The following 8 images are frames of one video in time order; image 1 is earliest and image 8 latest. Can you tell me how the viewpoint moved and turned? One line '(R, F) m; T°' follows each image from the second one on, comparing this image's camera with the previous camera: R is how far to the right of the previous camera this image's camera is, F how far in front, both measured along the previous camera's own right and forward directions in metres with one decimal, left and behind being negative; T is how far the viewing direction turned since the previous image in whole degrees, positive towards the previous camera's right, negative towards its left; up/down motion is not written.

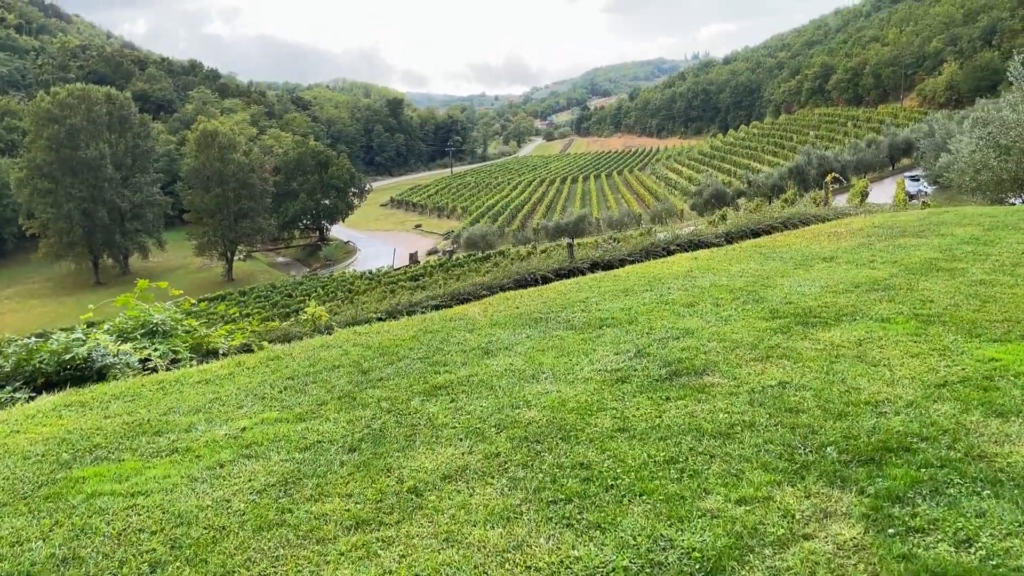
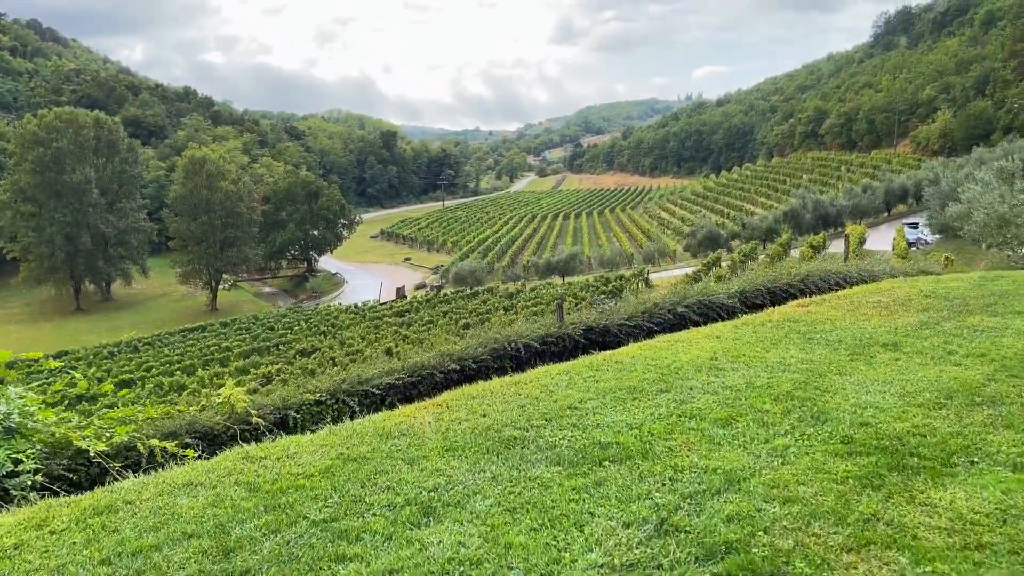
(+0.1, +1.8) m; +1°
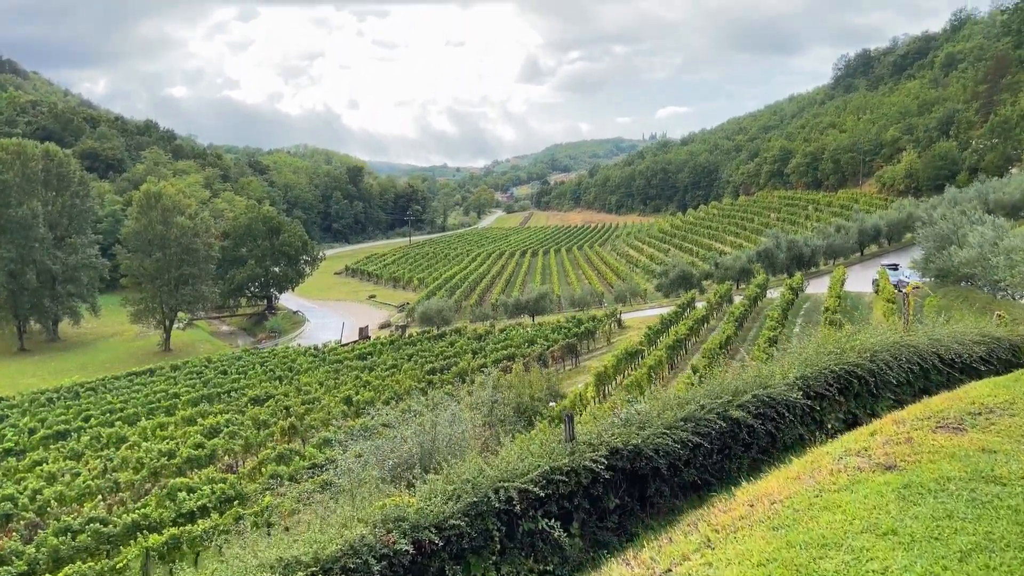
(-0.1, +3.3) m; +2°
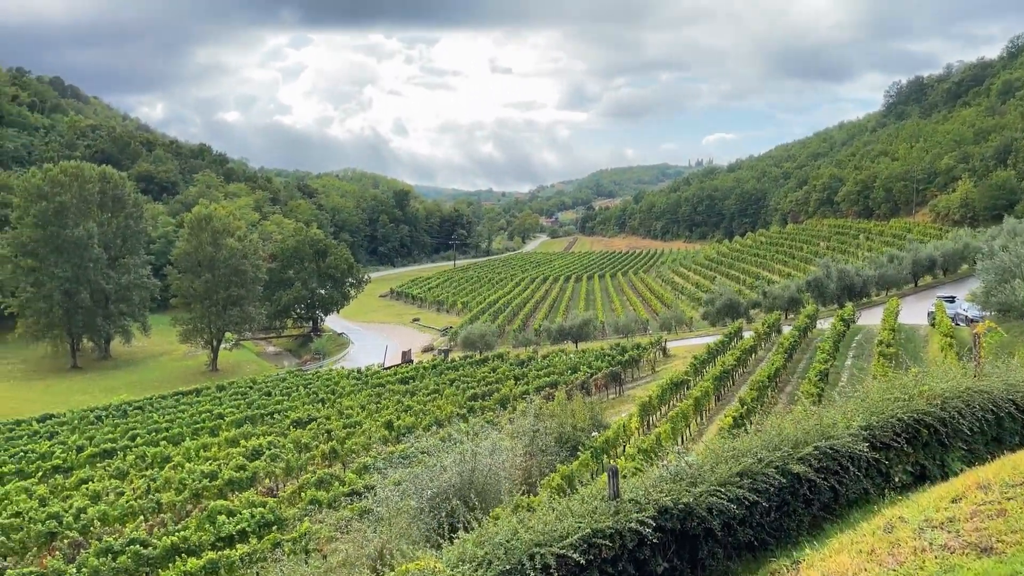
(0.0, +0.4) m; -3°
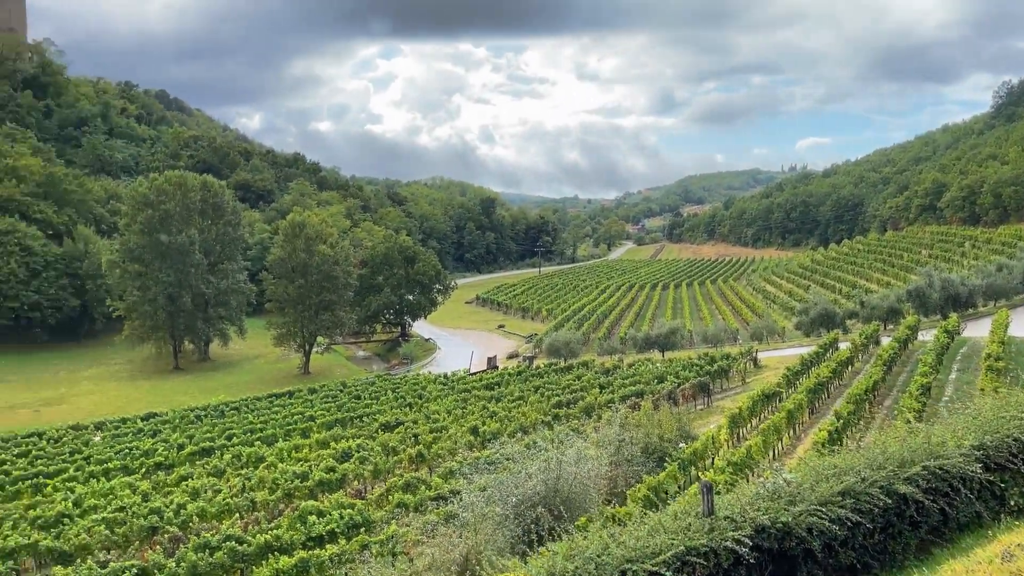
(0.0, +0.1) m; -6°
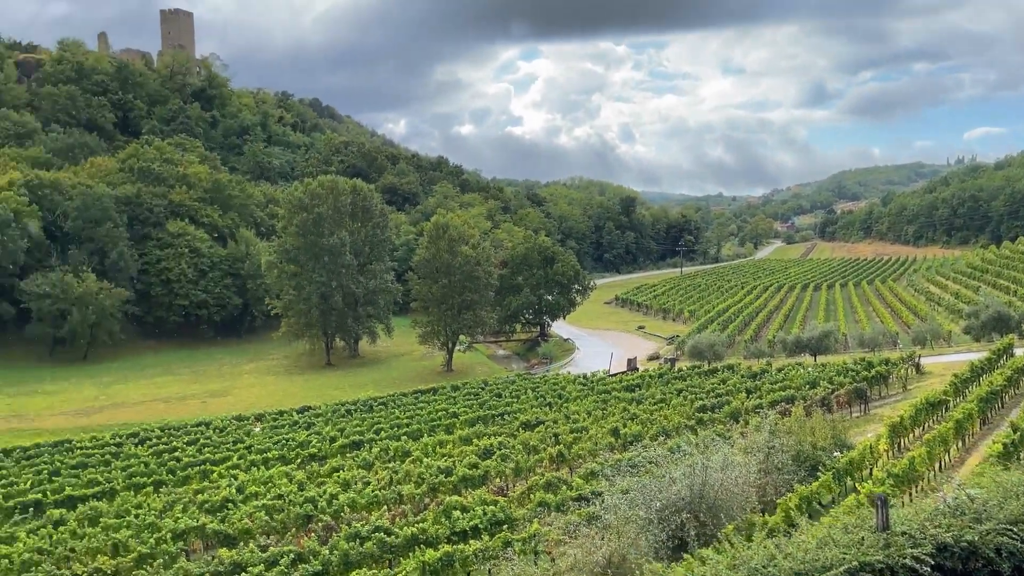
(-0.2, +0.2) m; -9°
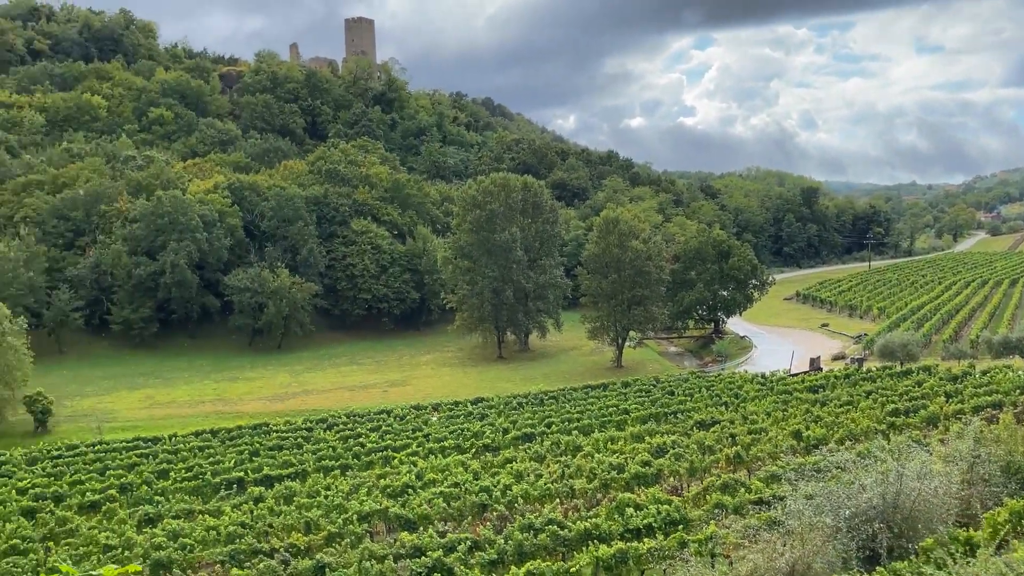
(-0.3, +0.2) m; -11°
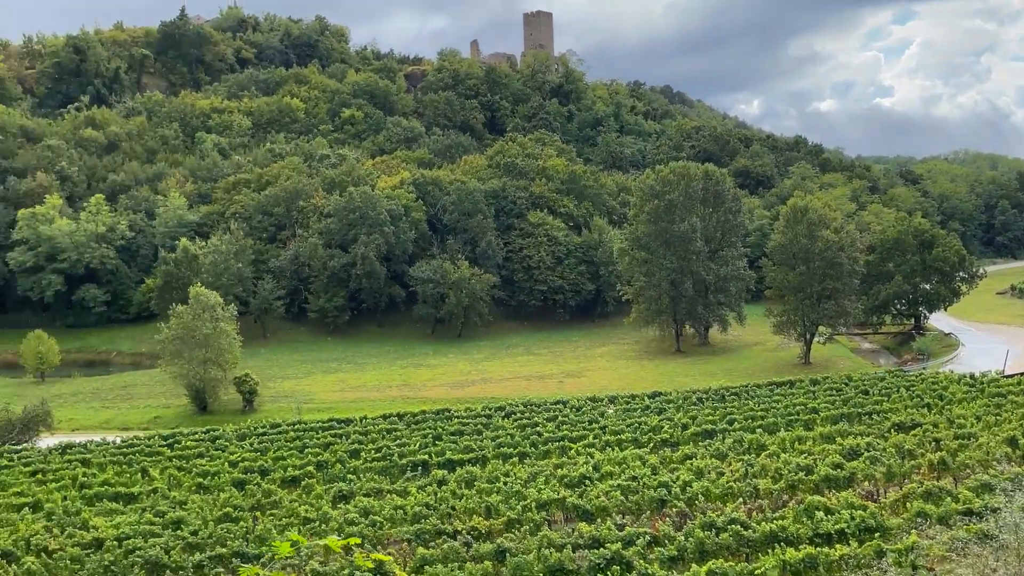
(-0.3, +0.1) m; -12°
